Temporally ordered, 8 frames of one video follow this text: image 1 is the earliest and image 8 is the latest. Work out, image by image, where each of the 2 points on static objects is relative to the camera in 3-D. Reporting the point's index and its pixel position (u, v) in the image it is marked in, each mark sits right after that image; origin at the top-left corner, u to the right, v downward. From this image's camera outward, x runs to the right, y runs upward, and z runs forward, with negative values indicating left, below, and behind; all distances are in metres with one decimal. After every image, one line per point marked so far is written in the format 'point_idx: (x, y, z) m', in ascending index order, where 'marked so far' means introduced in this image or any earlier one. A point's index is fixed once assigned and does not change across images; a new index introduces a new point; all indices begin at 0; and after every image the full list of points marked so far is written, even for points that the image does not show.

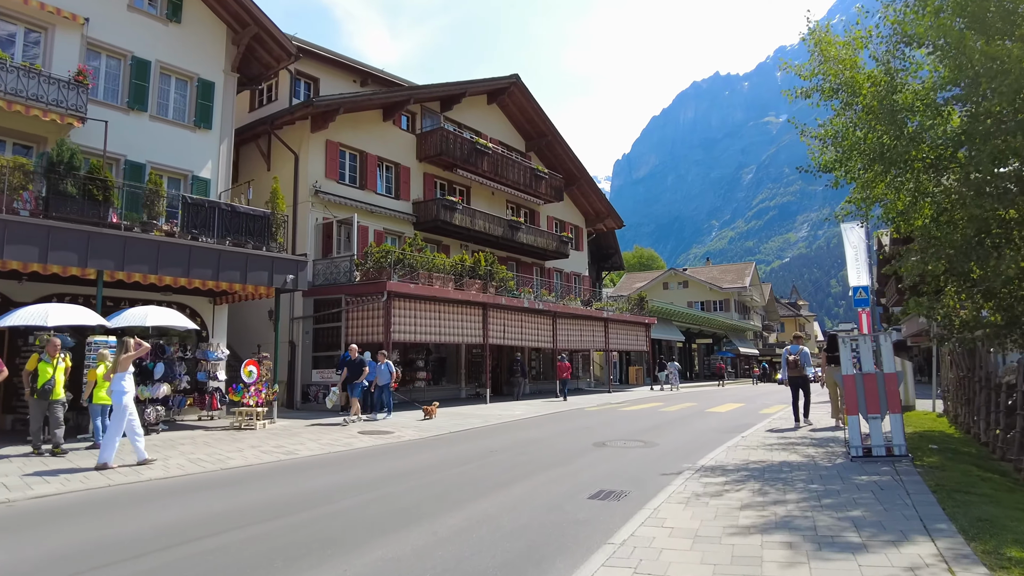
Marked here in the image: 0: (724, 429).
0: (+4.3, -2.9, +13.2) m
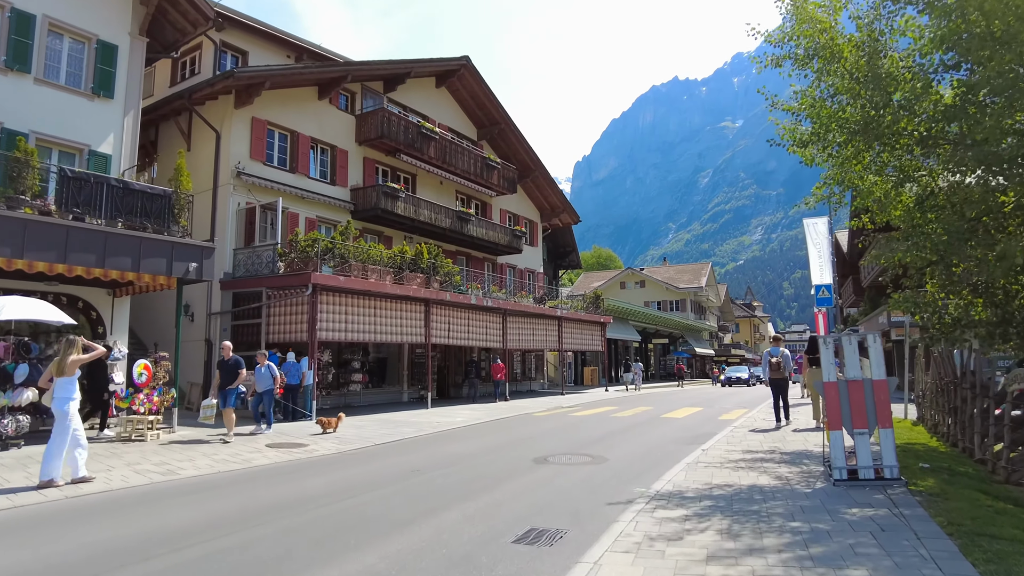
0: (+3.1, -2.7, +11.8) m
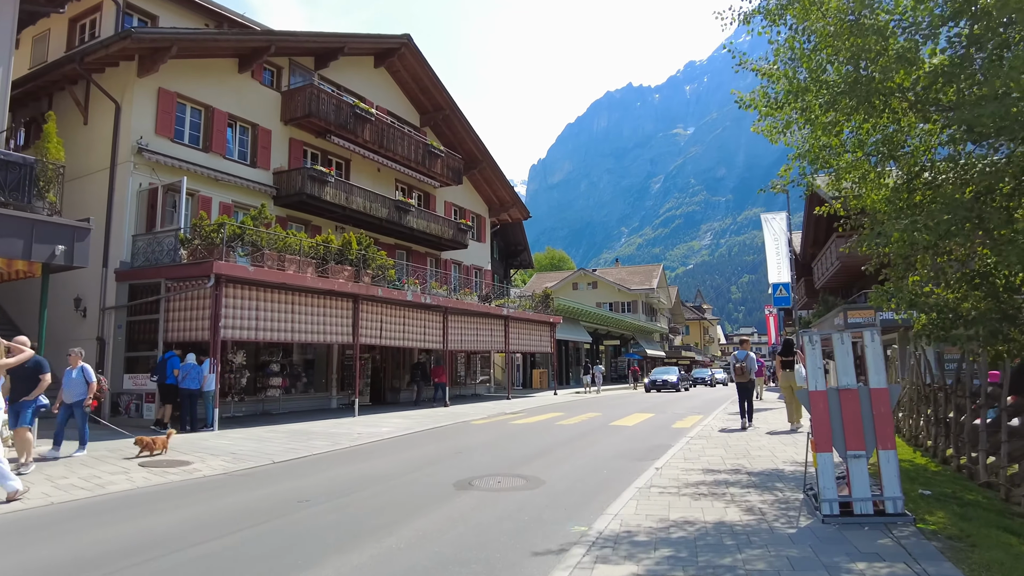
0: (+1.9, -2.6, +10.3) m
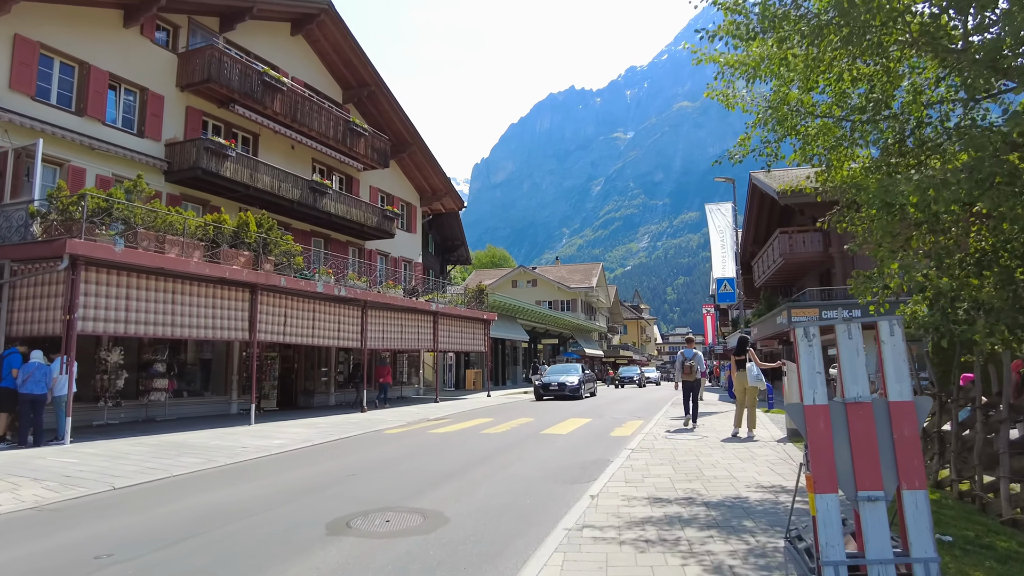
0: (+0.7, -2.4, +8.6) m
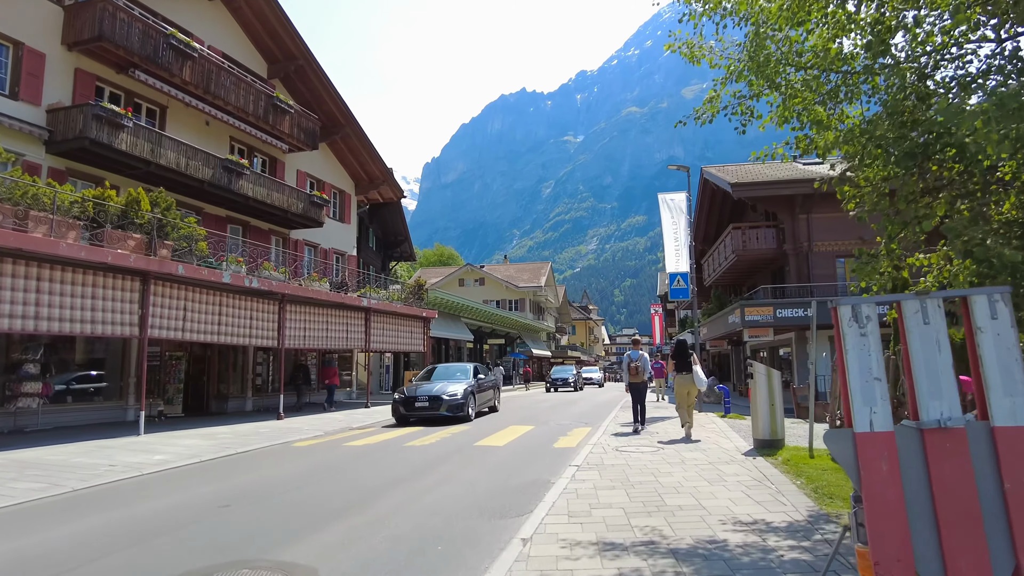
0: (-0.2, -2.2, +7.0) m
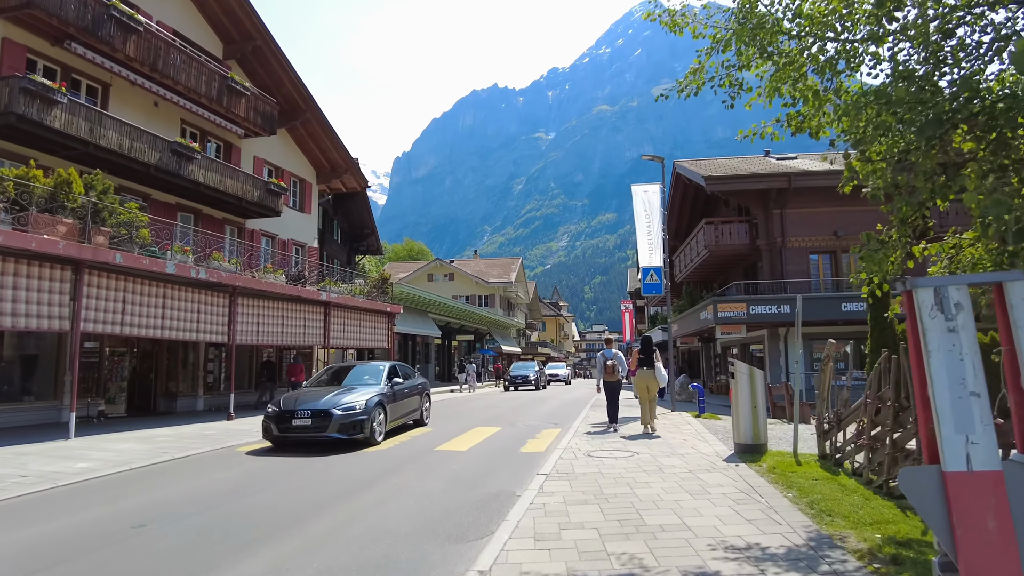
0: (-0.6, -2.1, +6.1) m
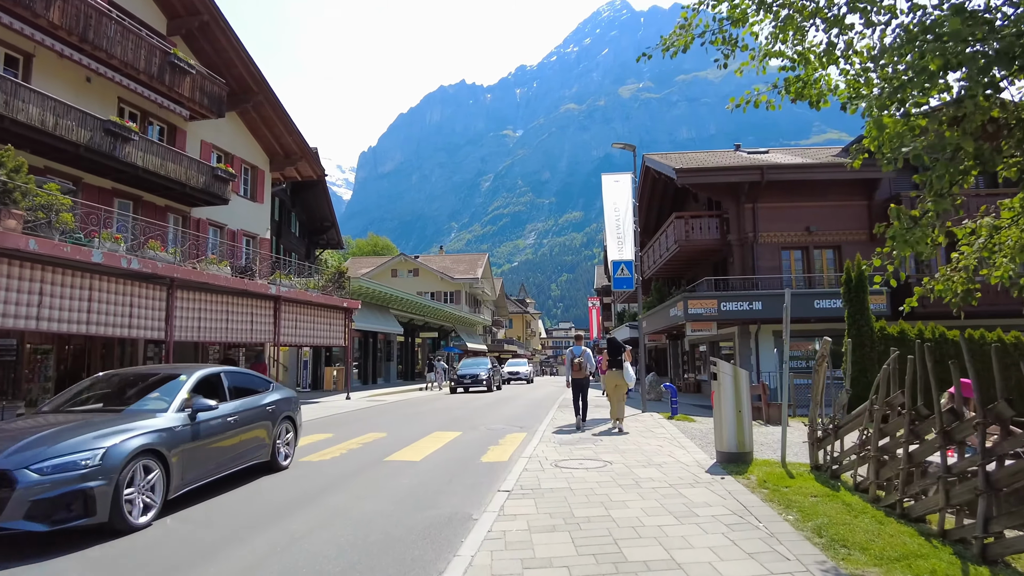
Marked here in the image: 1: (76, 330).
0: (-0.9, -2.0, +5.1) m
1: (-8.8, -0.8, +13.2) m
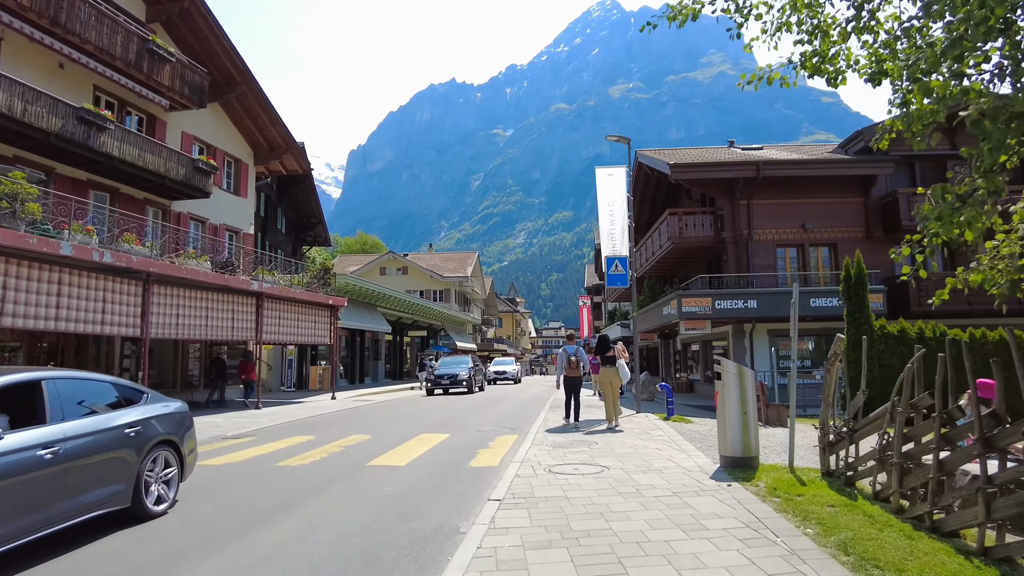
0: (-1.0, -2.0, +4.6) m
1: (-9.0, -0.7, +12.6) m
